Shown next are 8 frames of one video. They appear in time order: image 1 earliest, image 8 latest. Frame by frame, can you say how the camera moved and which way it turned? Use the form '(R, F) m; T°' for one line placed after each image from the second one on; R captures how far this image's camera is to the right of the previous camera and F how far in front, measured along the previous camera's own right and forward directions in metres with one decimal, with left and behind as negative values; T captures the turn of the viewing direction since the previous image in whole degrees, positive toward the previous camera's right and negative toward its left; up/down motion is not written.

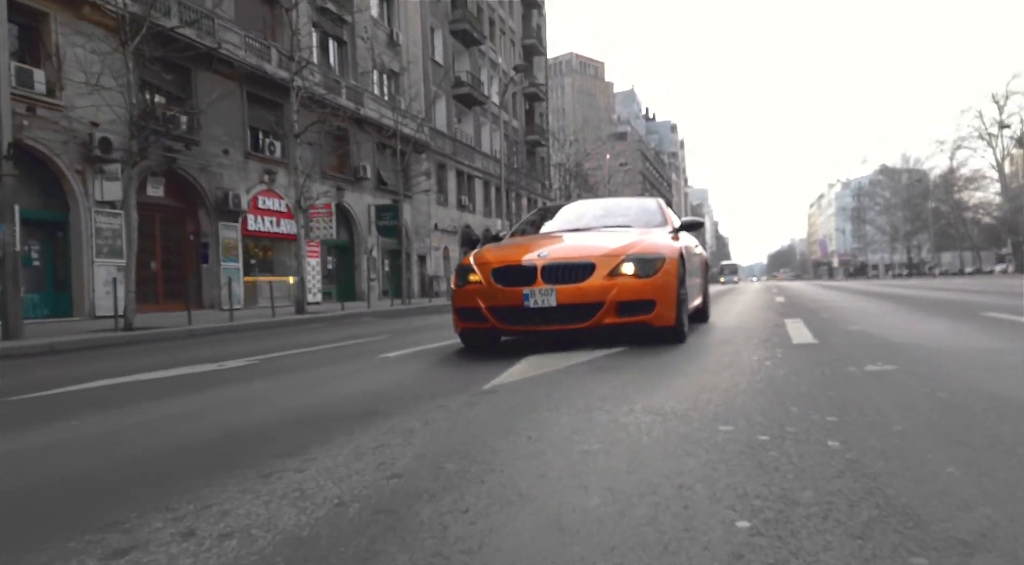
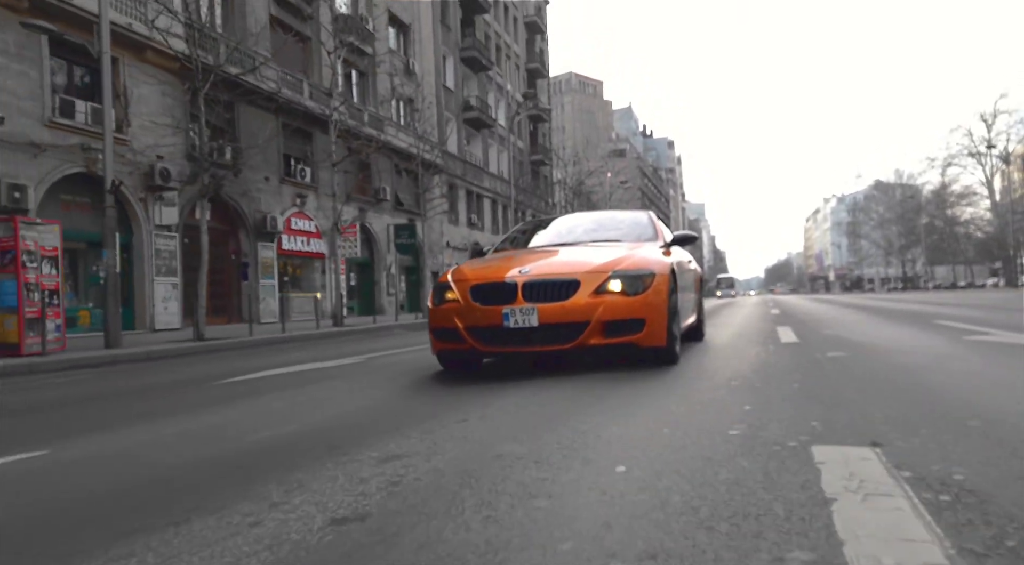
(-0.6, -1.8) m; 0°
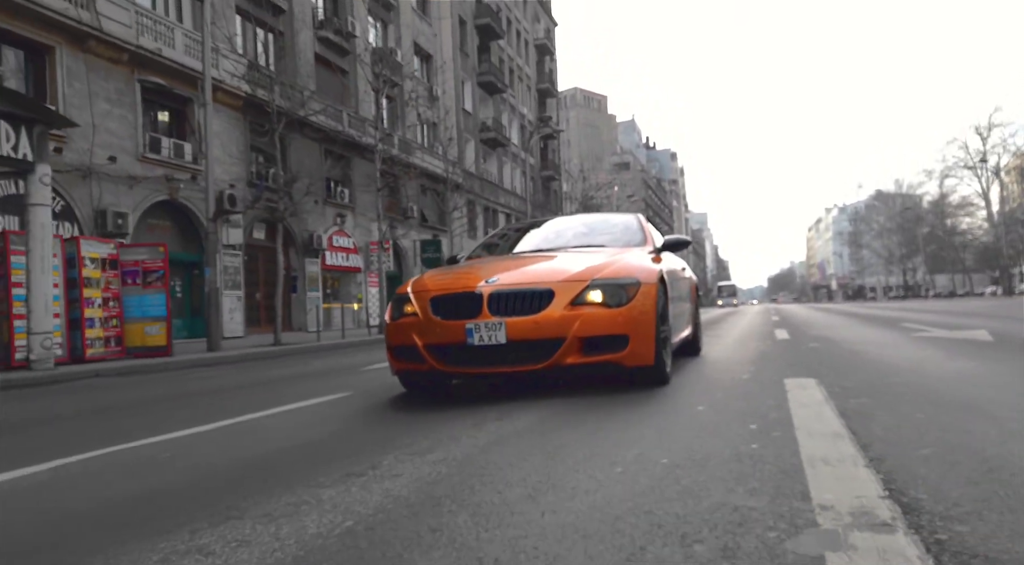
(-0.8, -2.3) m; 0°
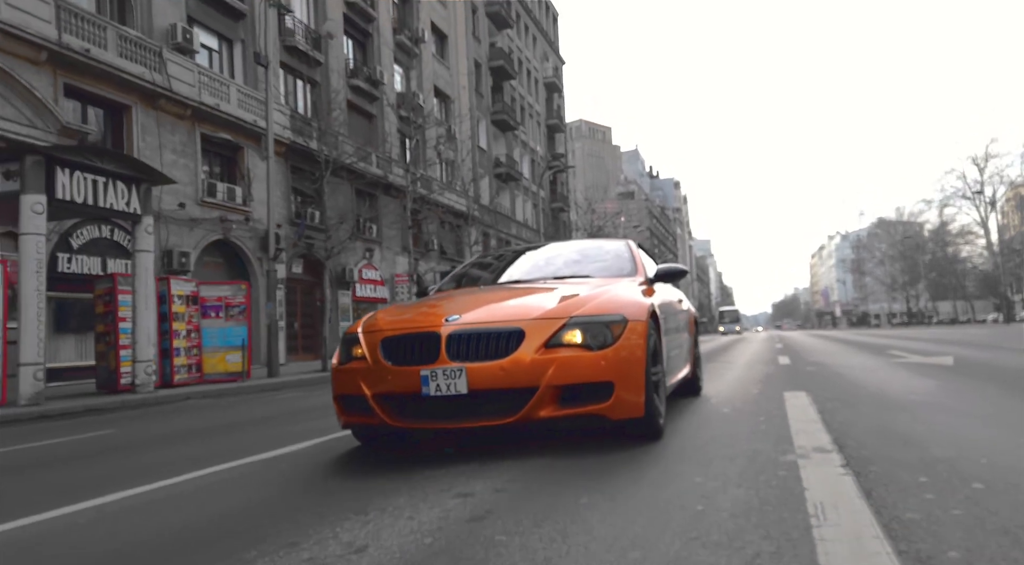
(-0.6, -1.7) m; 0°
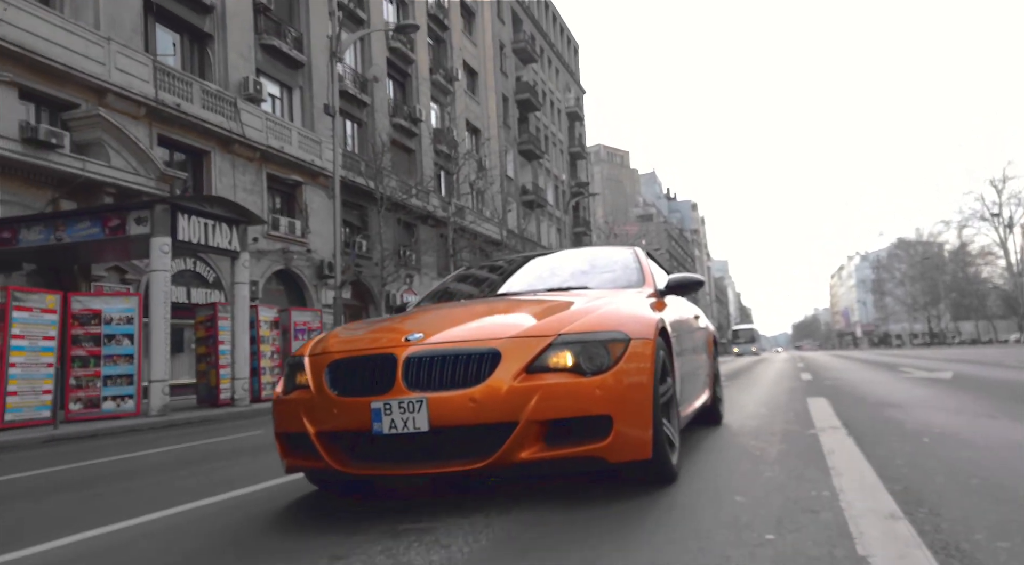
(-0.7, -1.7) m; -1°
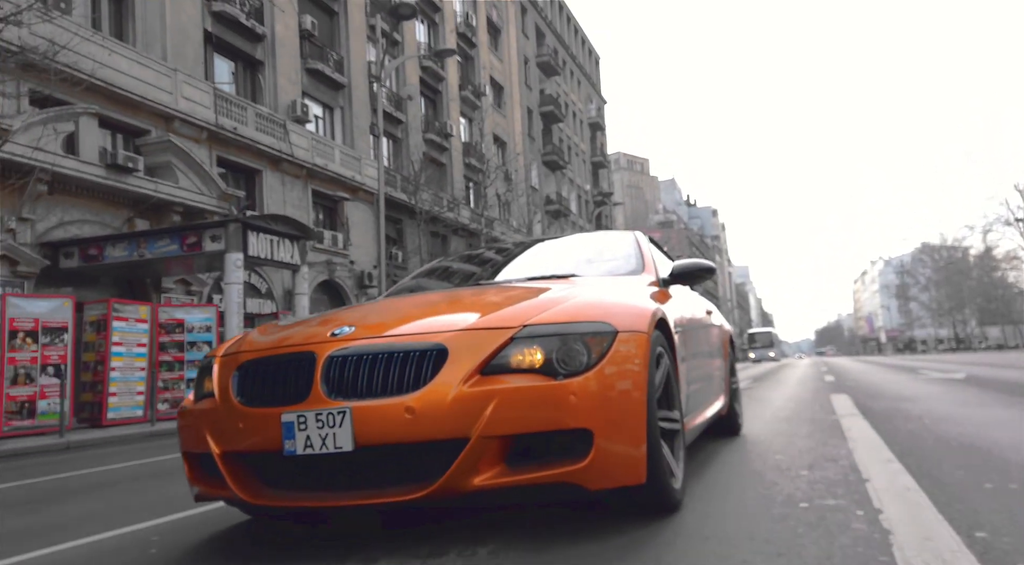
(-0.5, -1.1) m; -2°
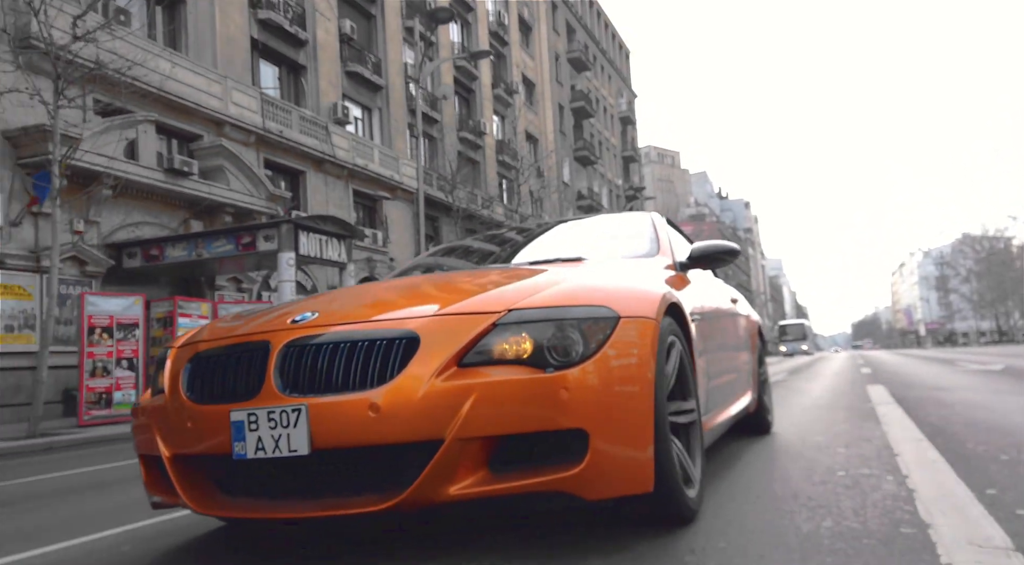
(-0.2, -0.5) m; -2°
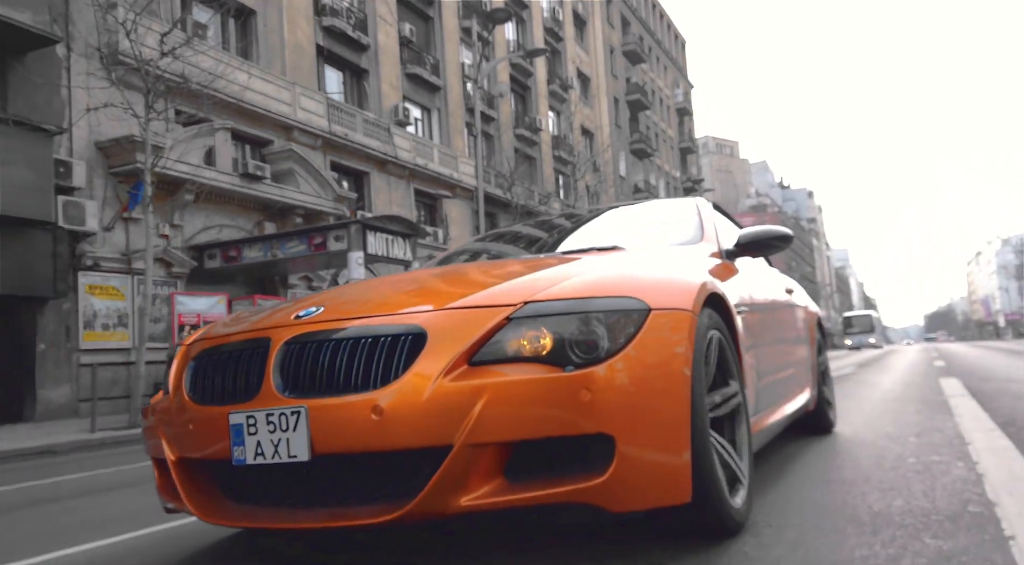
(-0.1, -0.3) m; -5°
